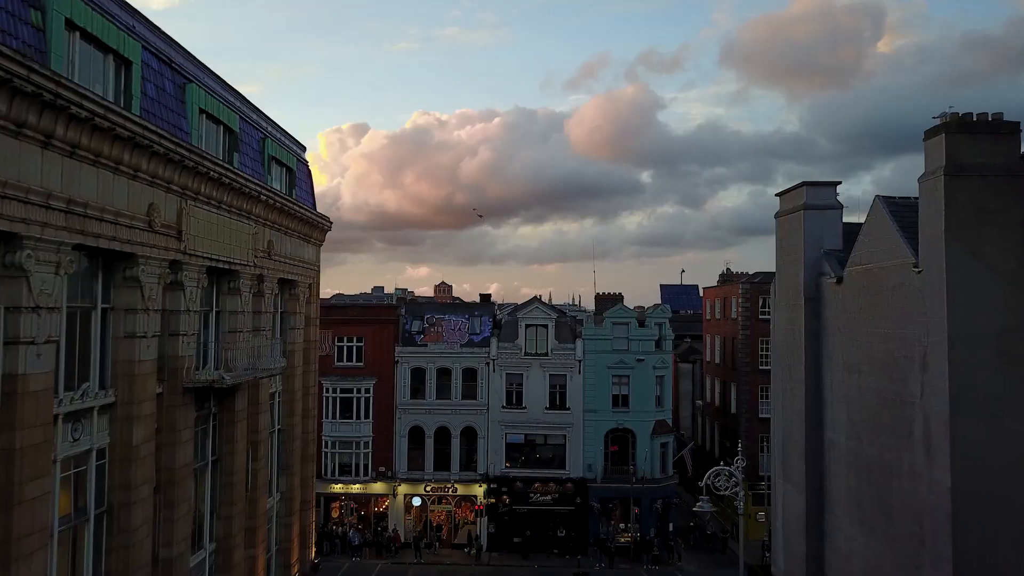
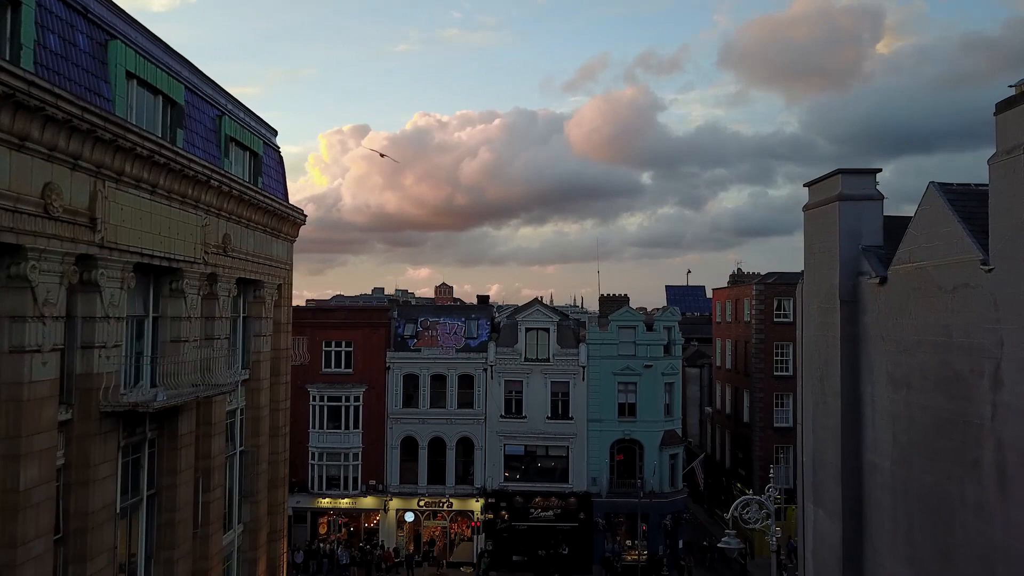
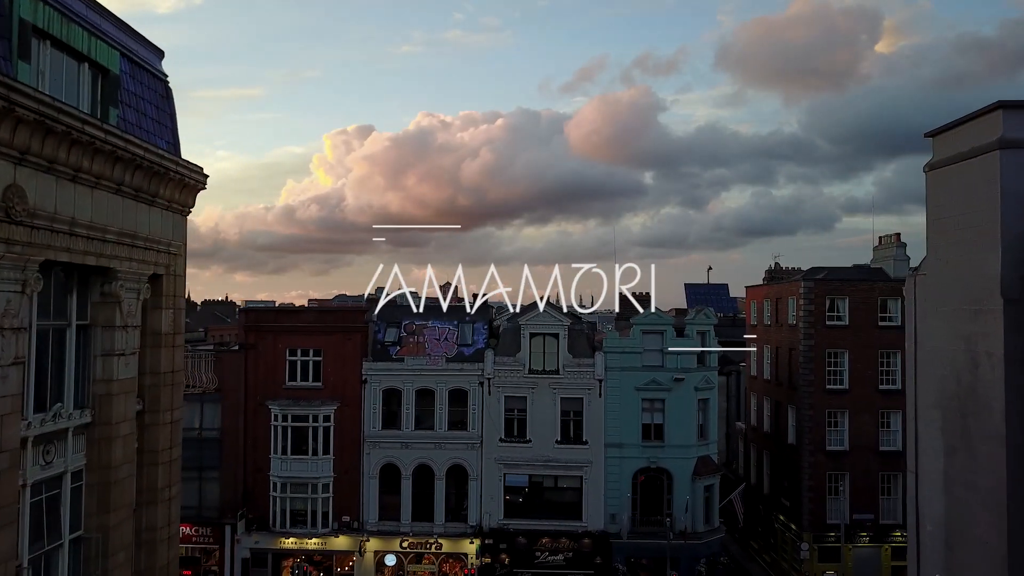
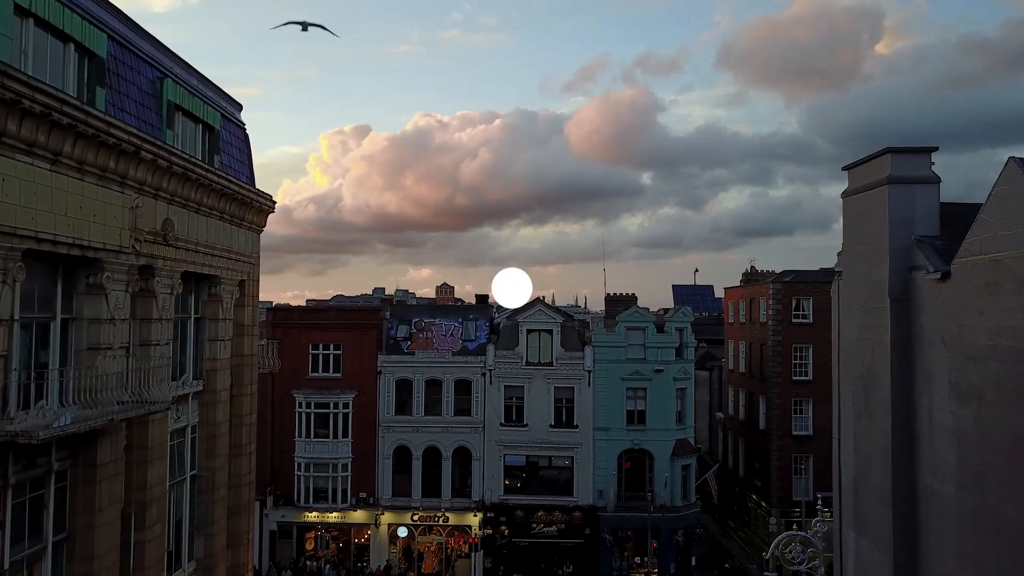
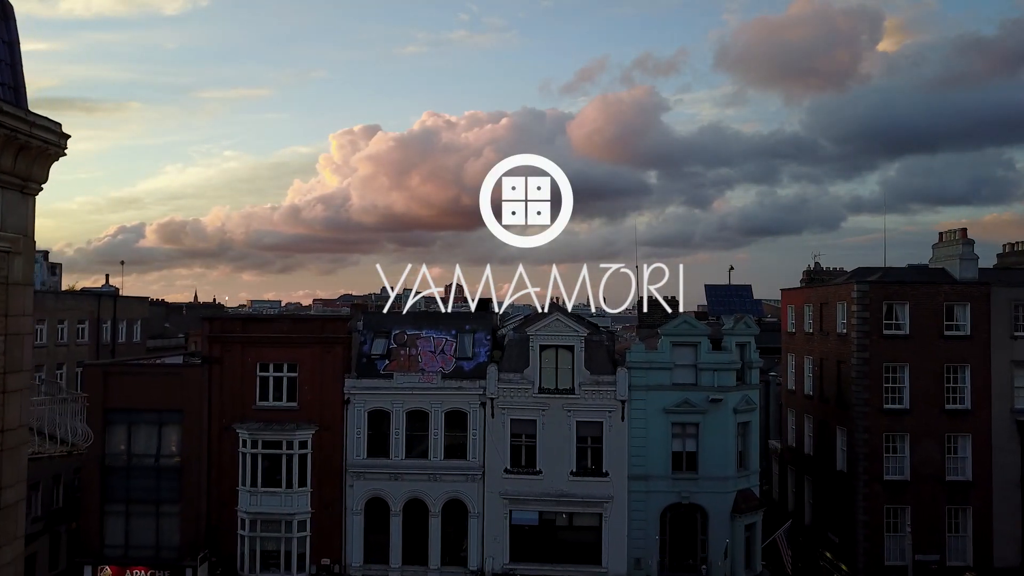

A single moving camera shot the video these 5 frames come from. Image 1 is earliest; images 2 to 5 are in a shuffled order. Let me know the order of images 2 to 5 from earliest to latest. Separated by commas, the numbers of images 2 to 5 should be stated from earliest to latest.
2, 4, 3, 5
